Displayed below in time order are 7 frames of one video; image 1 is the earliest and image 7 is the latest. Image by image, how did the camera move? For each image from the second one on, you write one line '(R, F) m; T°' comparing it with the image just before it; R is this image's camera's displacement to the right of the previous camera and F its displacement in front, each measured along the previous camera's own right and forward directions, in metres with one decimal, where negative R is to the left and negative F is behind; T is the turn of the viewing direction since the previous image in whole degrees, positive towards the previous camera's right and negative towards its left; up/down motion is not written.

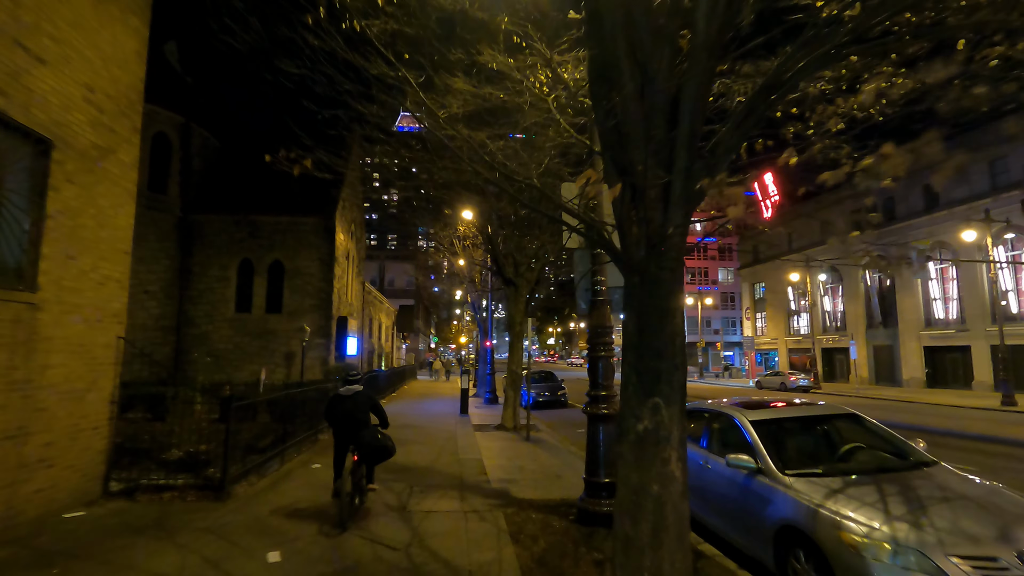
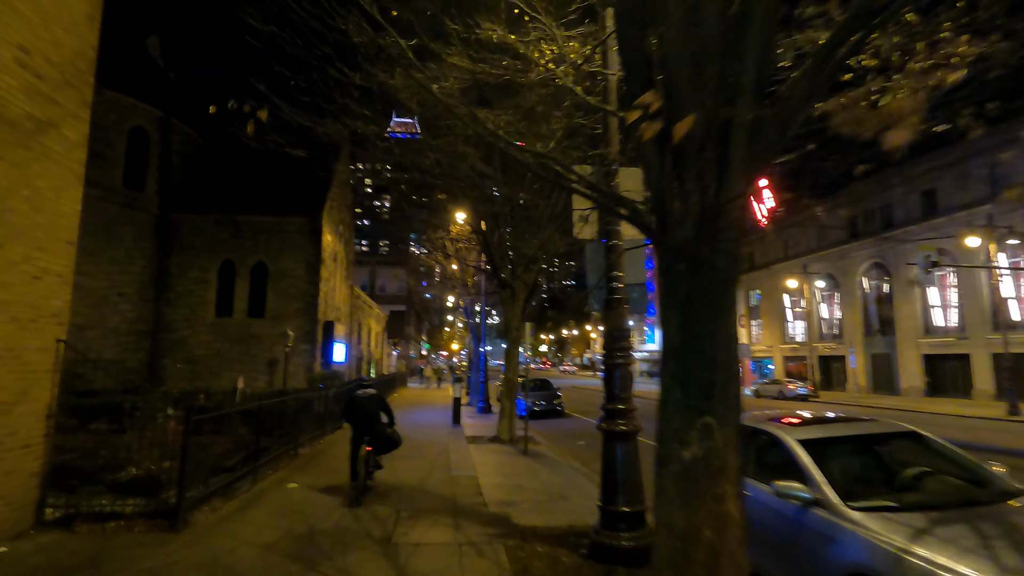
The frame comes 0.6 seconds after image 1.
(-0.1, +0.9) m; +1°
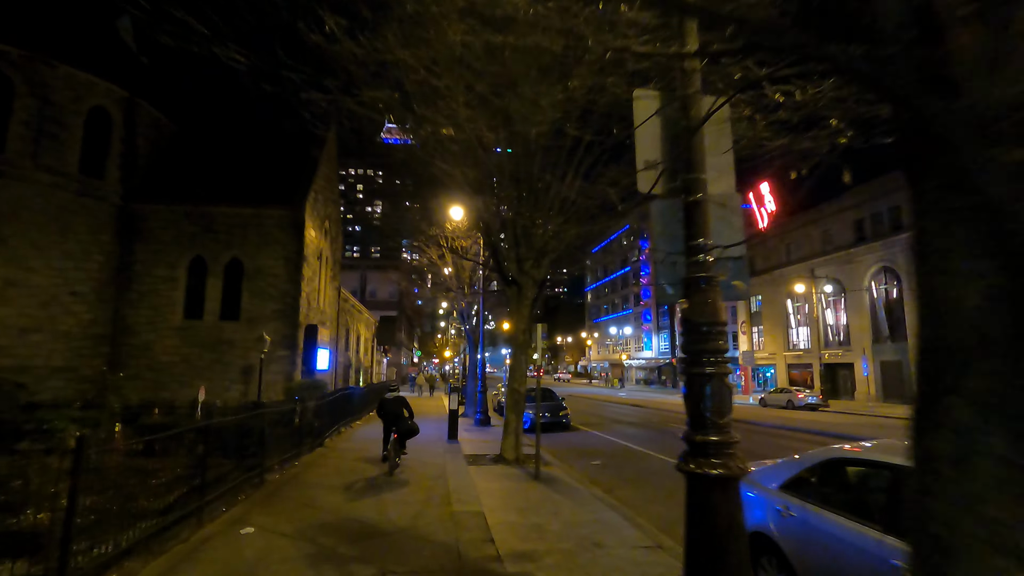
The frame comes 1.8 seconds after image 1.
(-0.3, +1.8) m; +1°
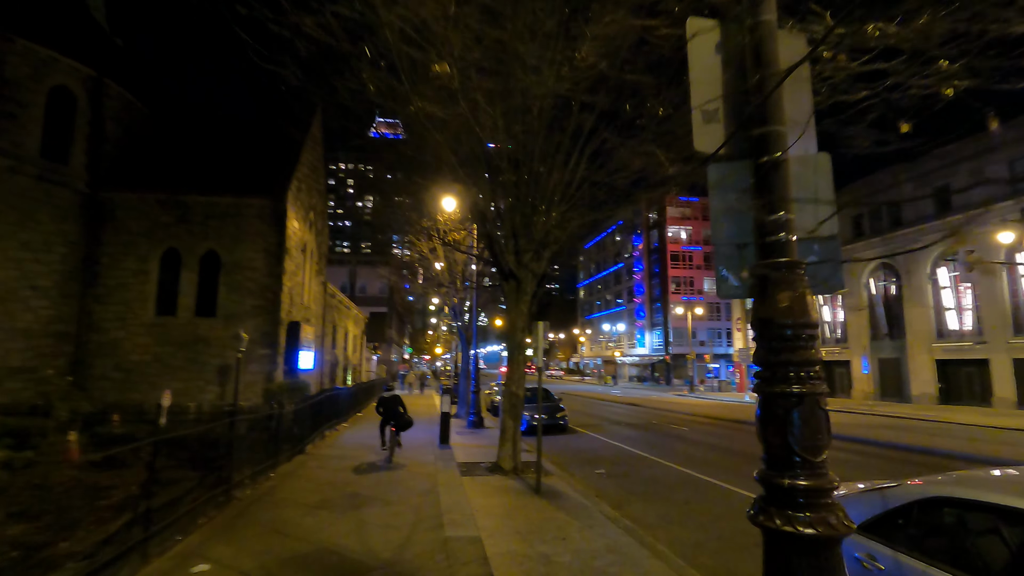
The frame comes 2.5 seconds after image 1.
(-0.1, +1.0) m; +1°
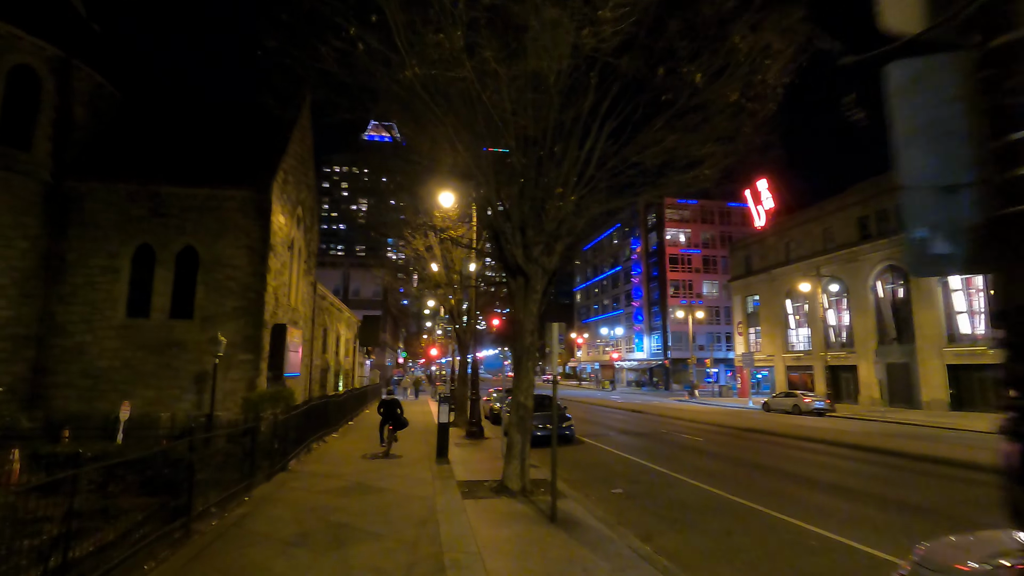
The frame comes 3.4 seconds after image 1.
(-0.2, +1.3) m; +1°
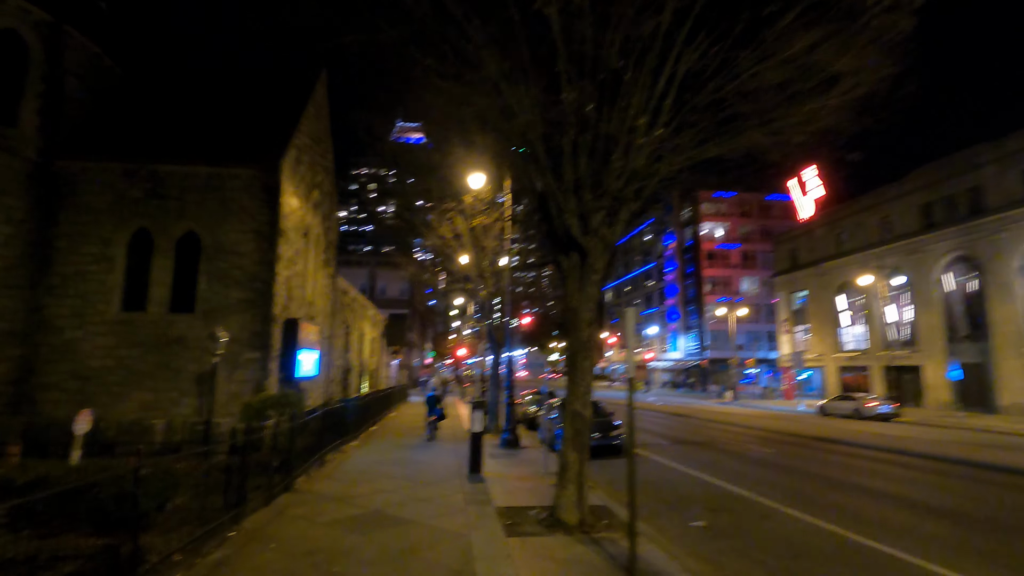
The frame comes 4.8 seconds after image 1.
(-0.4, +2.1) m; -3°
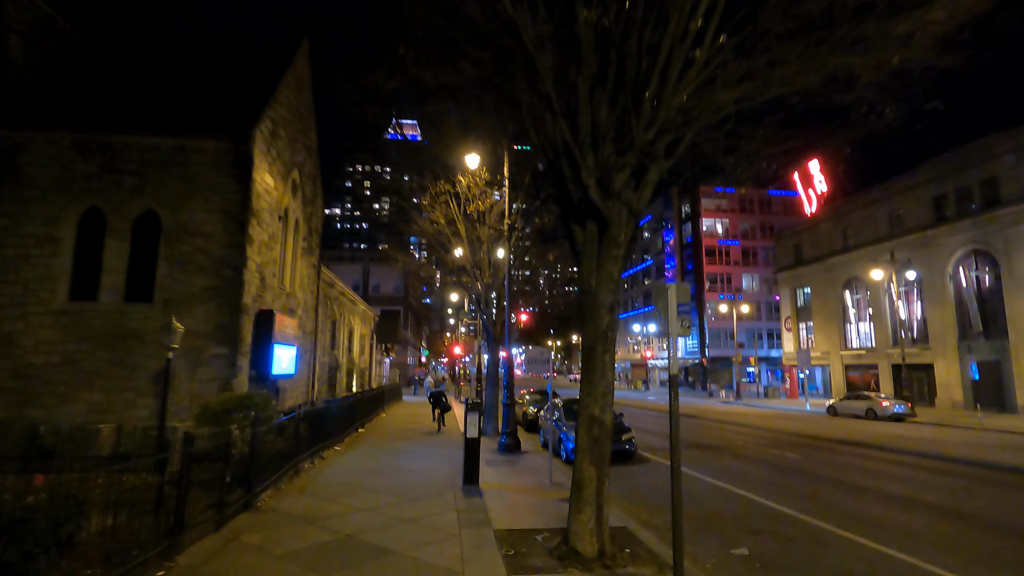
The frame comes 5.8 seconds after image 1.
(-0.1, +1.5) m; 0°
